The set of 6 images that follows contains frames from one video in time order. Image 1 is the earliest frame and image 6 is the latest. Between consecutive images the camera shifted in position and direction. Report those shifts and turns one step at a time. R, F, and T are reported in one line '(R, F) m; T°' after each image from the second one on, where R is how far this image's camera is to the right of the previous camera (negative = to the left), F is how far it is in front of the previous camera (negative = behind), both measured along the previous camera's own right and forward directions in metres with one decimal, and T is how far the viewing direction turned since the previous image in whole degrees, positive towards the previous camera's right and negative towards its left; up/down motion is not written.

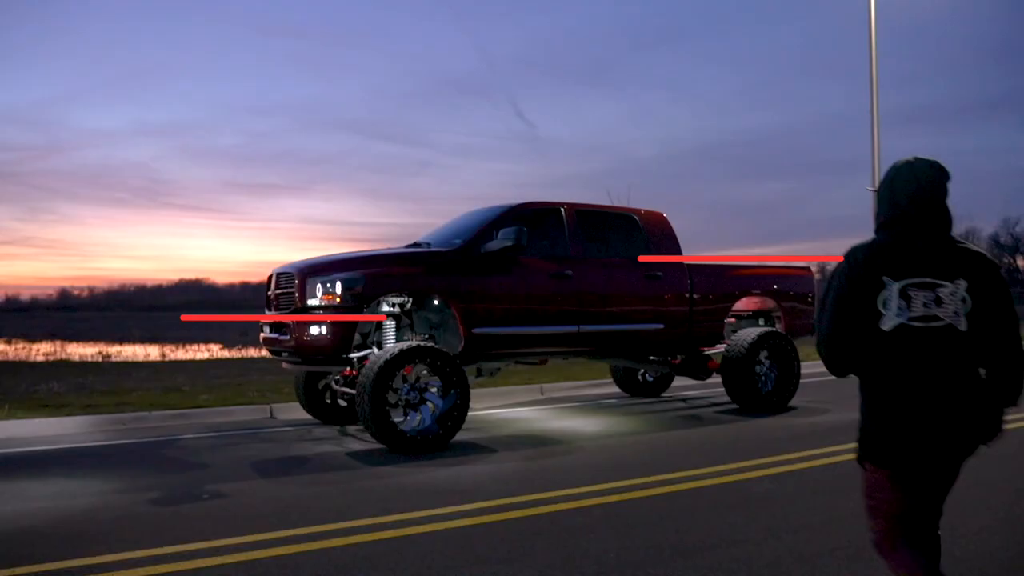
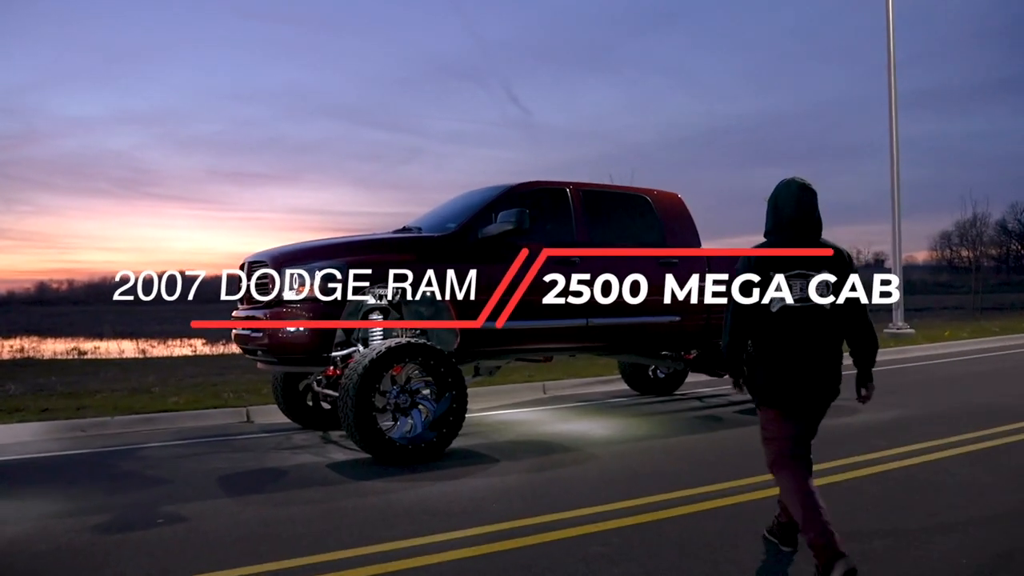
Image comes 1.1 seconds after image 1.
(-0.1, +0.9) m; +1°
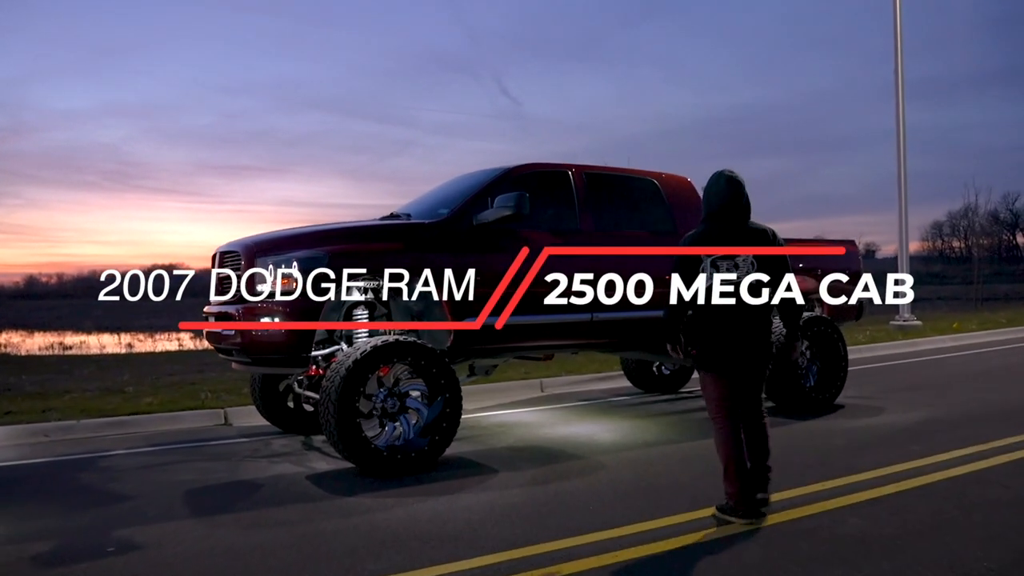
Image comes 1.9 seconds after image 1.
(-0.1, +0.7) m; 0°
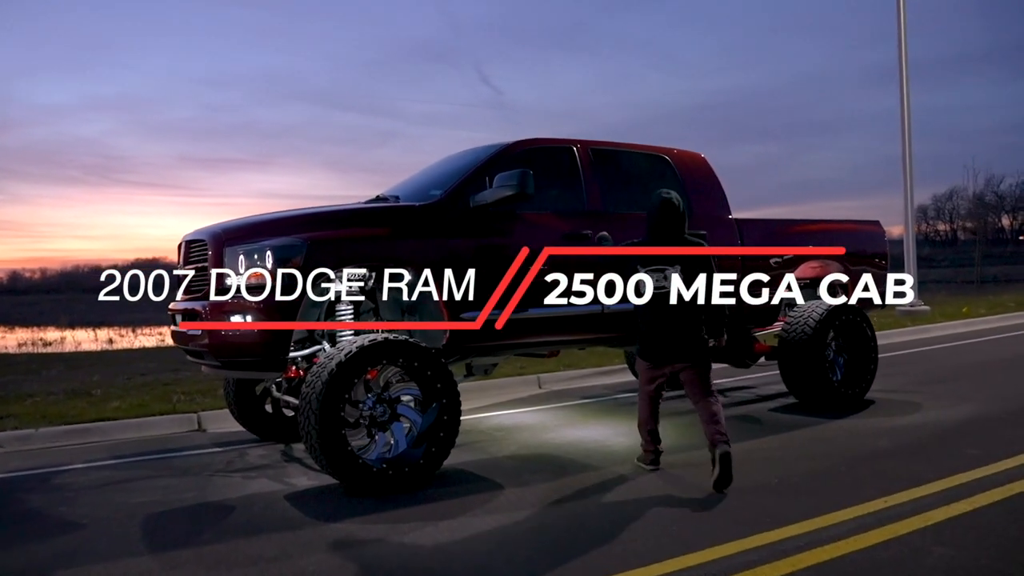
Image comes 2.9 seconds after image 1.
(-0.1, +0.8) m; +1°
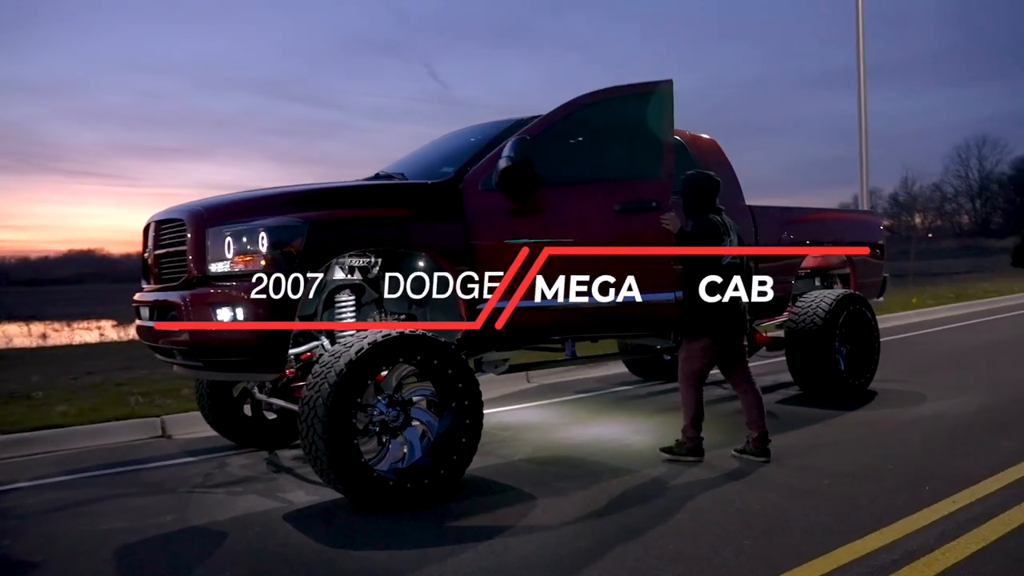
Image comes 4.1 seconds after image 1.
(-0.5, +0.7) m; +4°
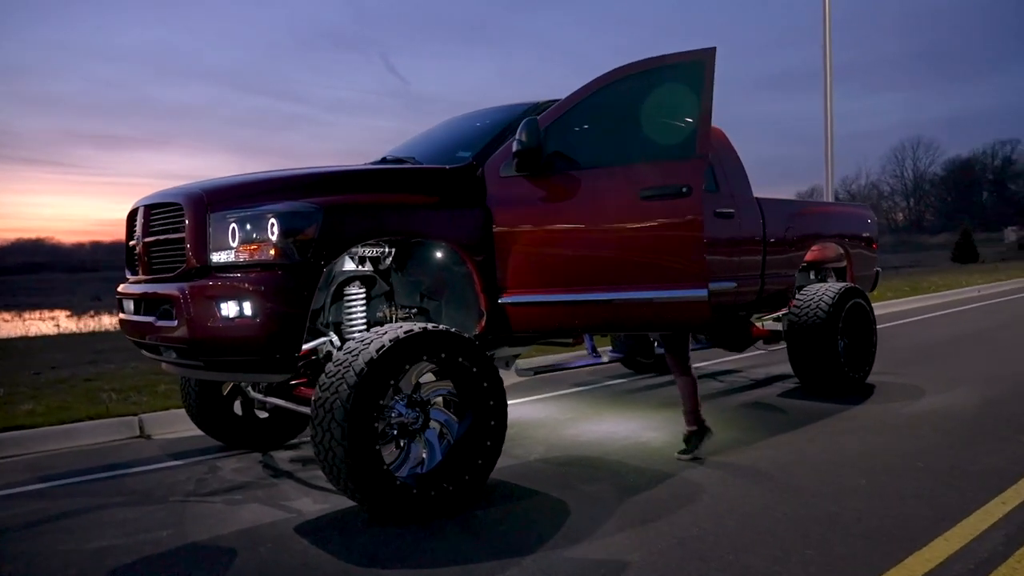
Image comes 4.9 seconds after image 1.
(-0.4, +0.4) m; +3°
